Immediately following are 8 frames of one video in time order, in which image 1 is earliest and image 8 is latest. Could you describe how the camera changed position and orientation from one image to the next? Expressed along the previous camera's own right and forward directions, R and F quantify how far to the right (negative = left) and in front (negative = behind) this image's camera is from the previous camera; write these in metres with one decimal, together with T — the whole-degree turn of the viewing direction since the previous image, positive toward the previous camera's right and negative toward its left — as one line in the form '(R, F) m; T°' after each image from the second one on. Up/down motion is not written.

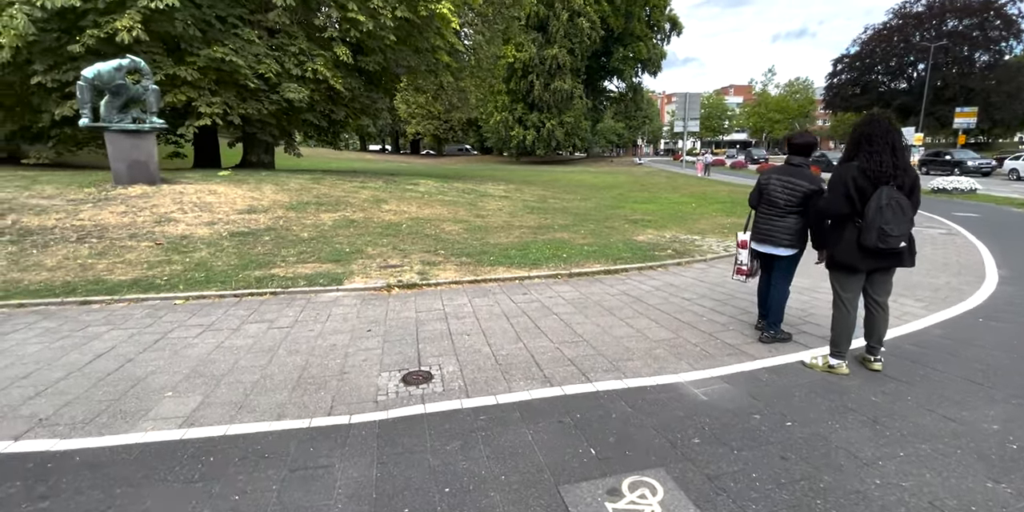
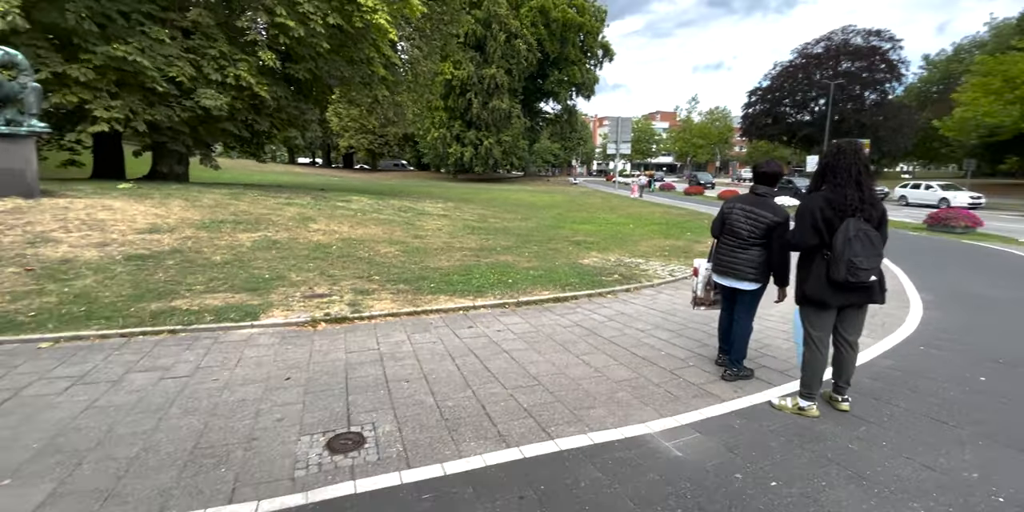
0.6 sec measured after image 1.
(-0.1, +0.5) m; +7°
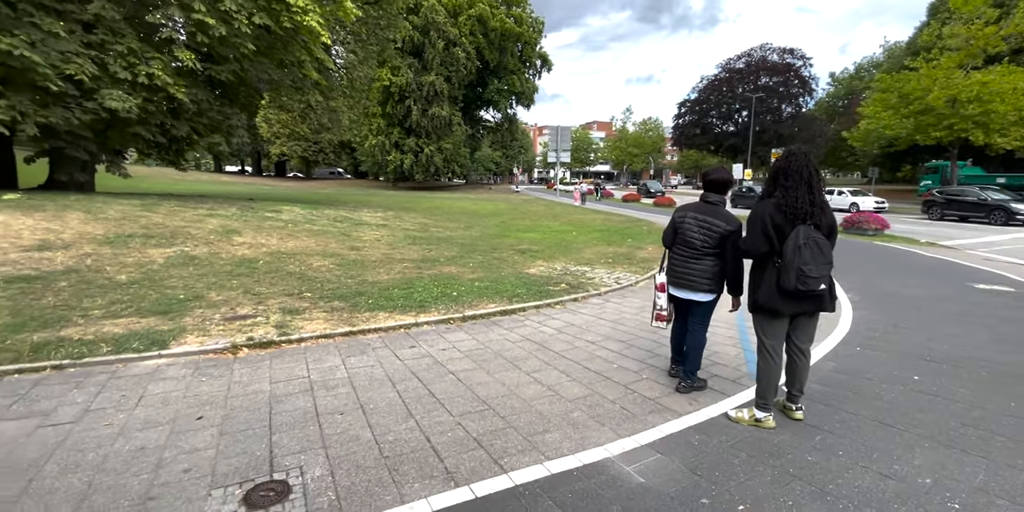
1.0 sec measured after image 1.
(0.0, +0.3) m; +7°
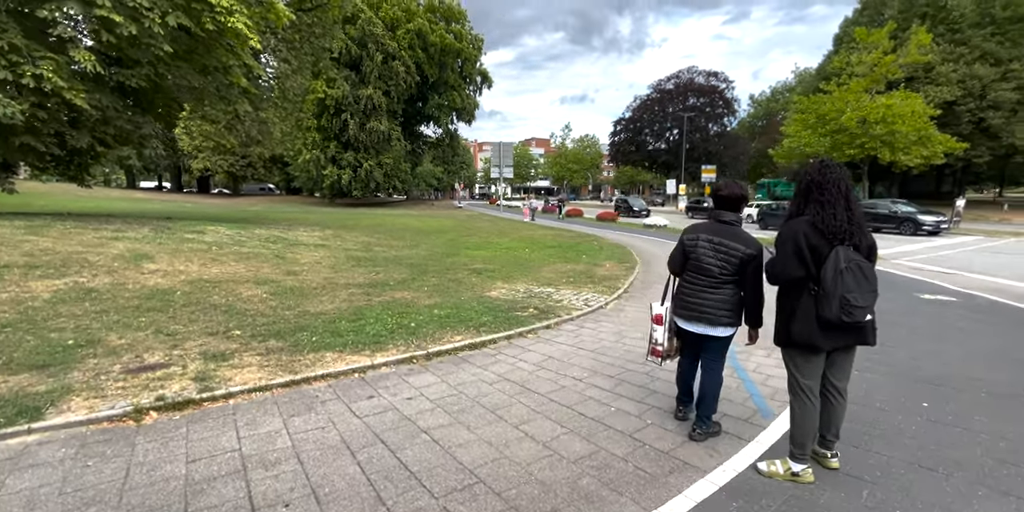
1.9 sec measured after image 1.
(-0.3, +0.7) m; +7°
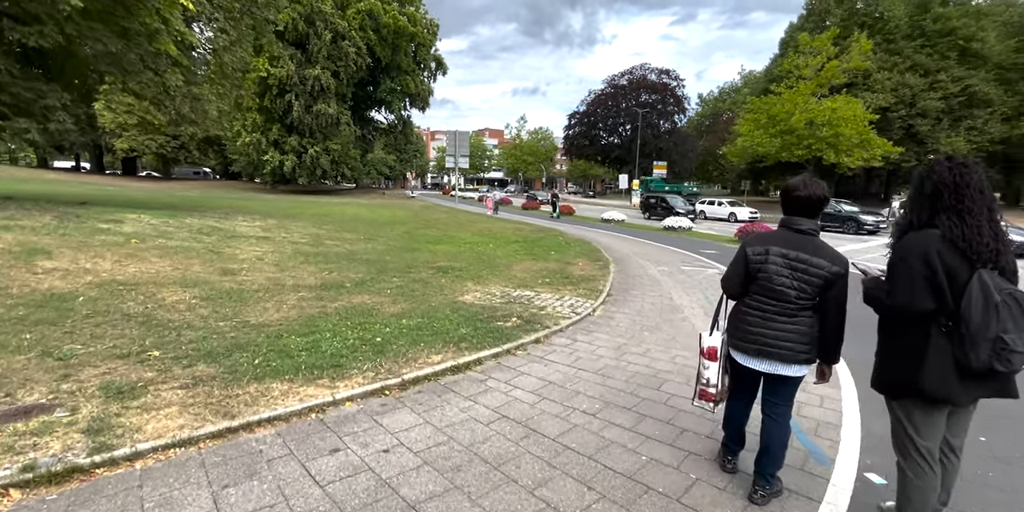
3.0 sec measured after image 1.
(-0.4, +0.9) m; +6°
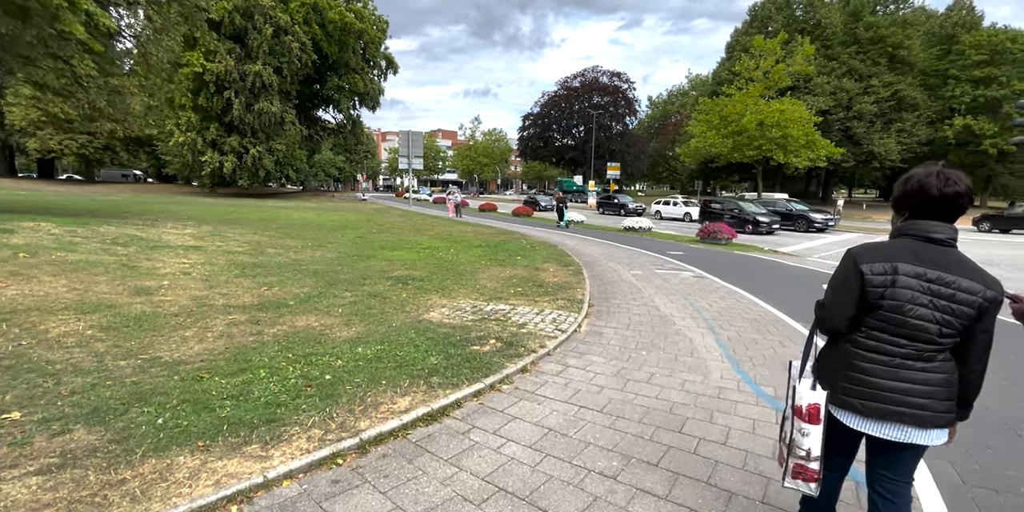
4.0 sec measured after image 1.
(-0.2, +0.9) m; +5°
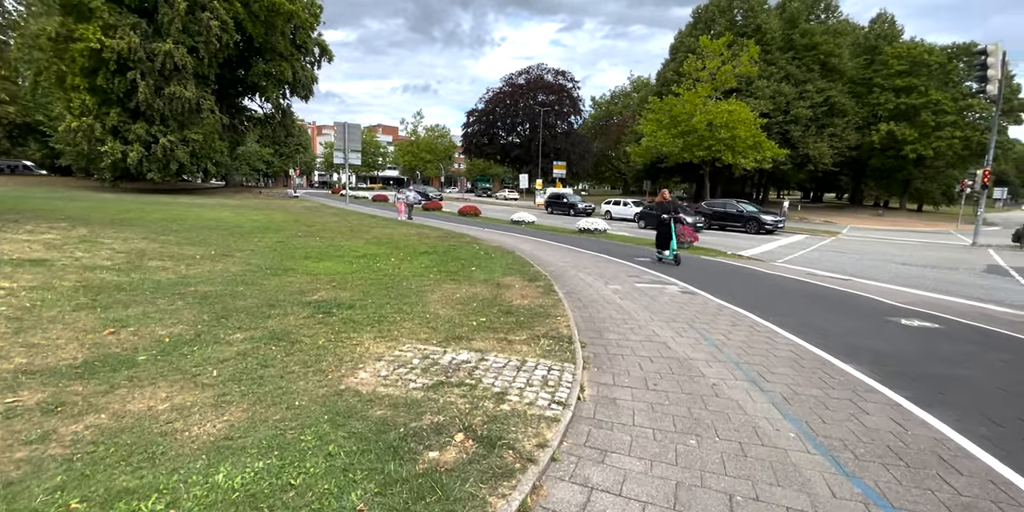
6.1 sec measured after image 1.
(-0.2, +2.1) m; +7°
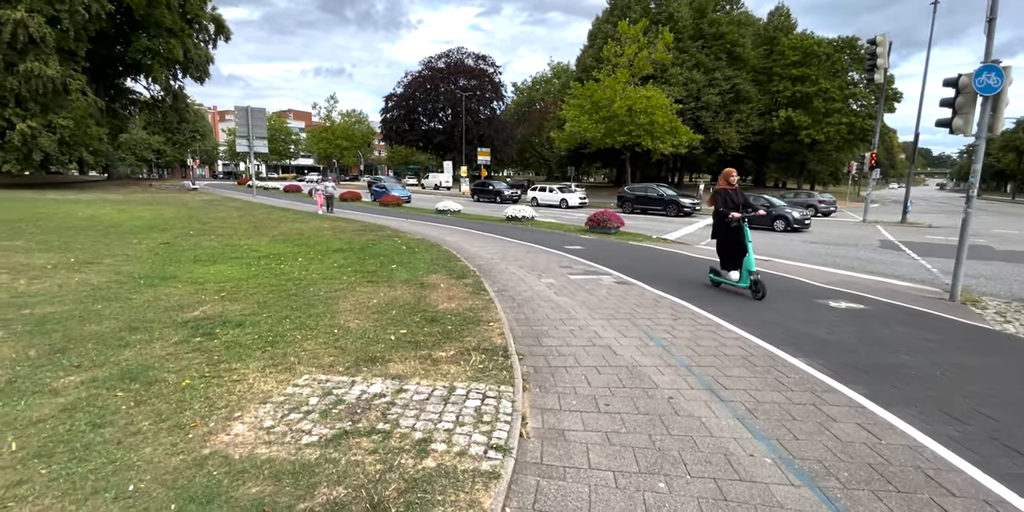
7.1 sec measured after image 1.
(+0.1, +0.8) m; +8°
